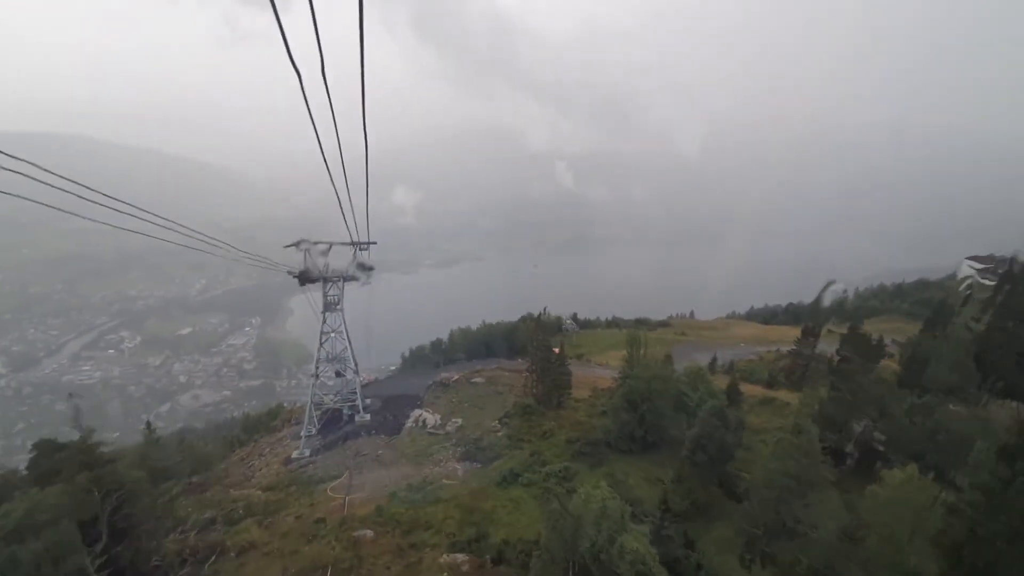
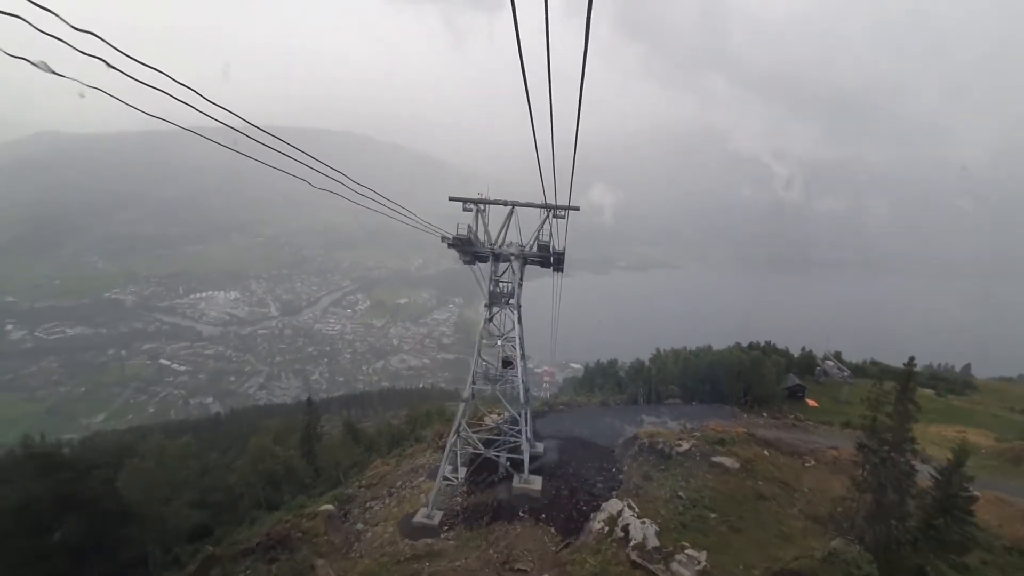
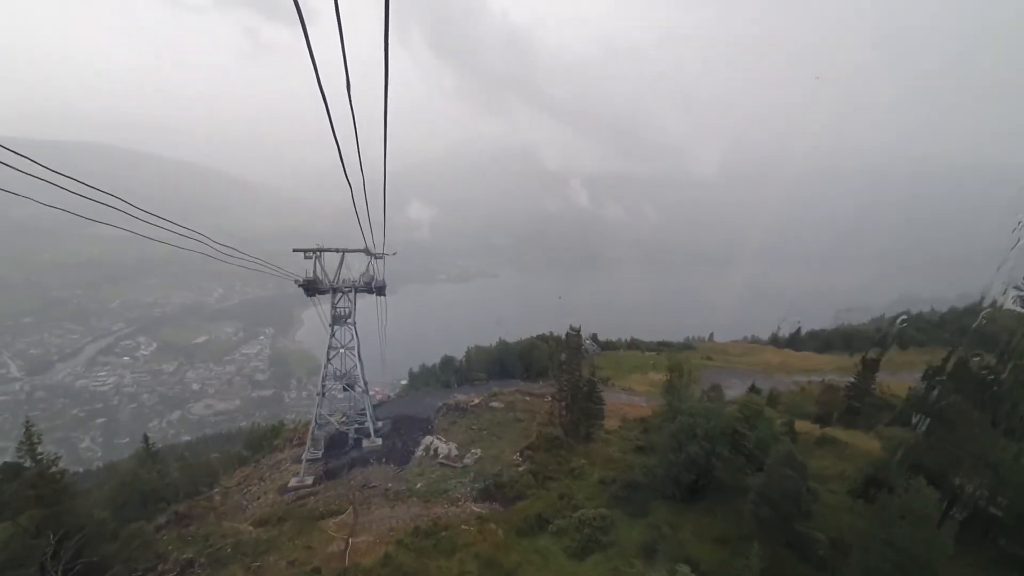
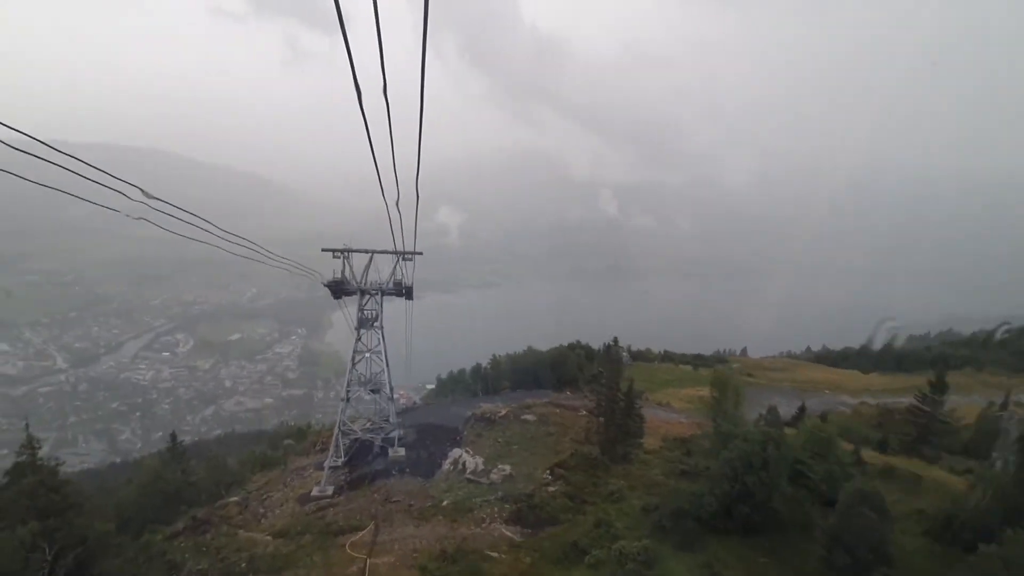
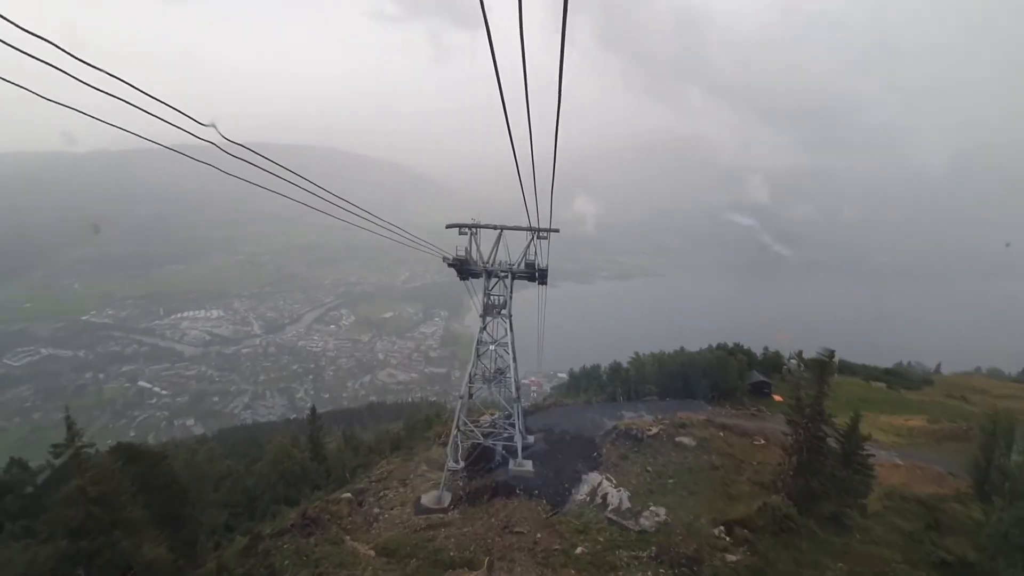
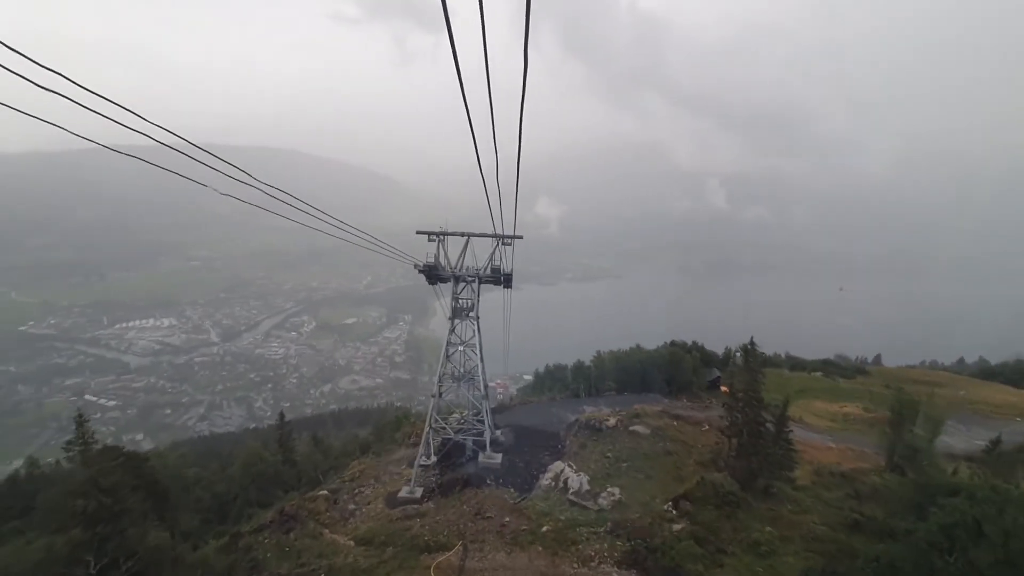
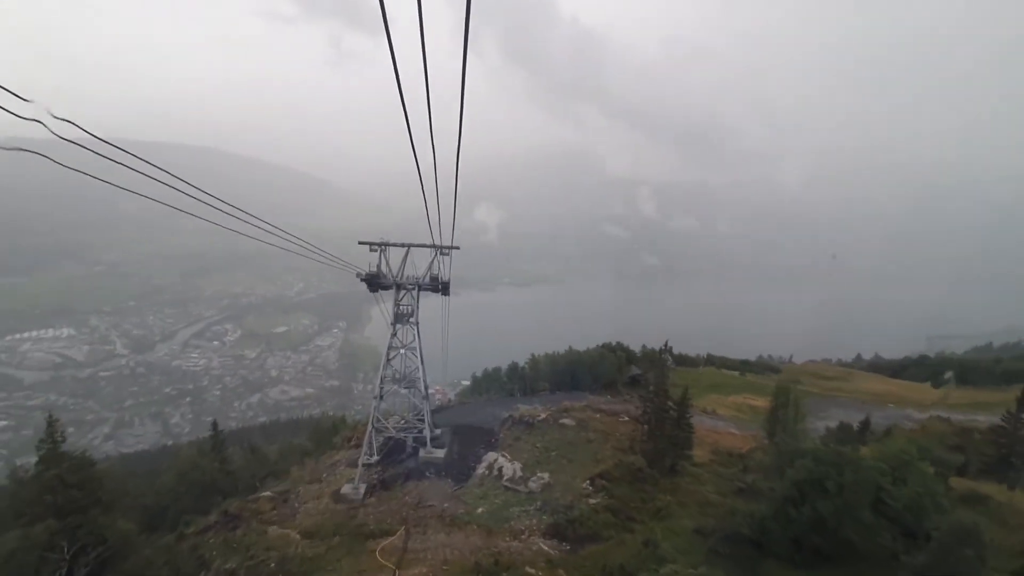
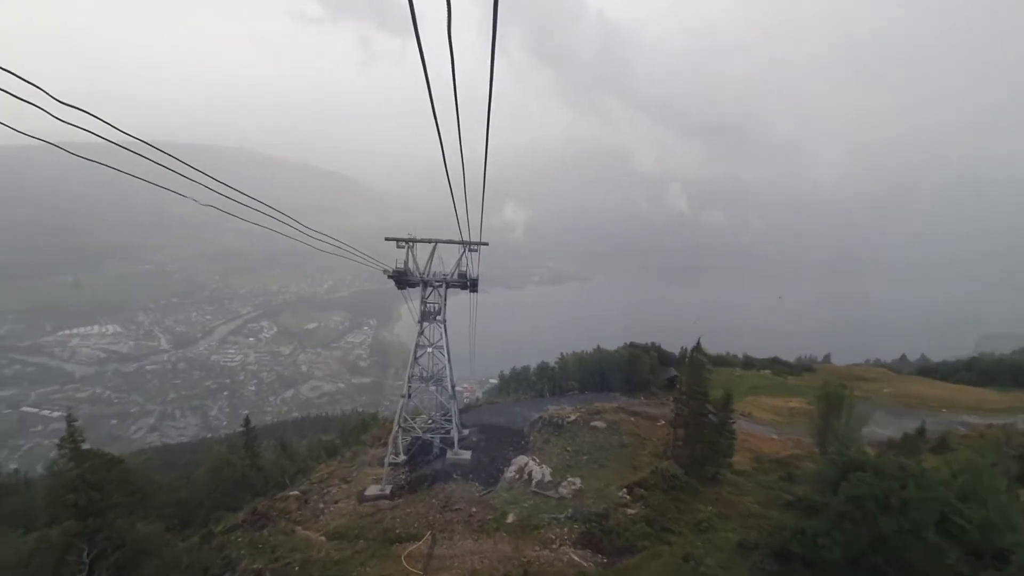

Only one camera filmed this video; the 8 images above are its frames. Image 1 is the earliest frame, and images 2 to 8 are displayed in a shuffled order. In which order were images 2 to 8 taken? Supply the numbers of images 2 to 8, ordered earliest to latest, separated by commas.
3, 4, 7, 8, 6, 5, 2
